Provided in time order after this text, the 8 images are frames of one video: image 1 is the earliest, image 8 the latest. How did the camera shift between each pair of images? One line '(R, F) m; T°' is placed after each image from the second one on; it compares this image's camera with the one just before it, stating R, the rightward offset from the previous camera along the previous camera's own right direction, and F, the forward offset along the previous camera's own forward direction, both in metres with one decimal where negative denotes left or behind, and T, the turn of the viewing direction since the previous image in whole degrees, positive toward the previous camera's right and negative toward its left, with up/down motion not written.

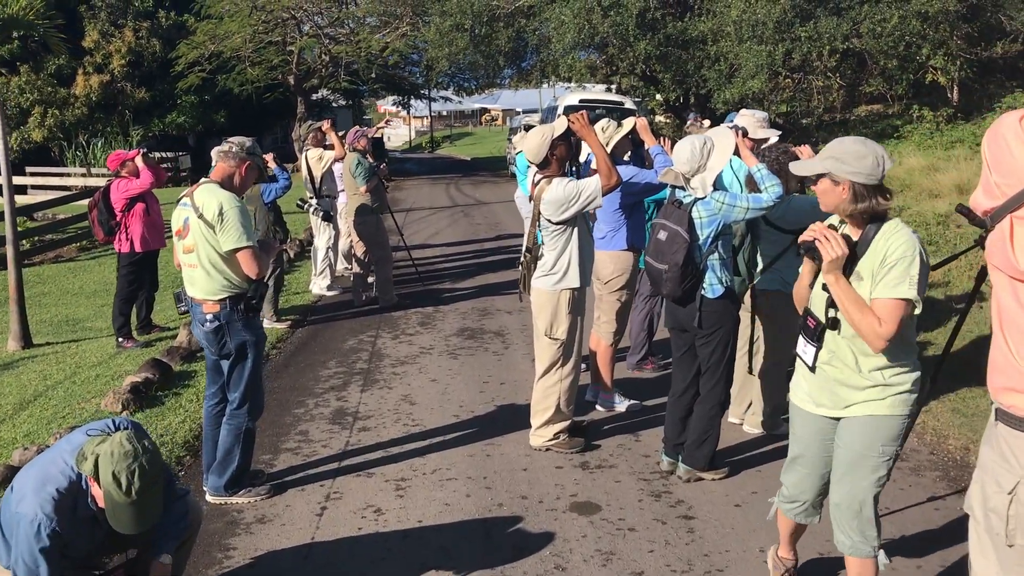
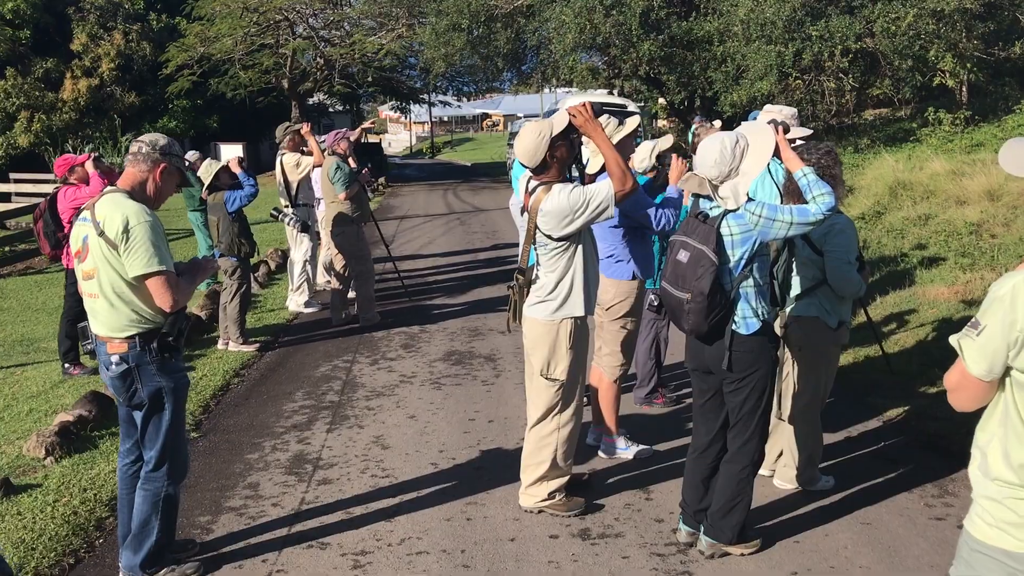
(+0.1, +0.9) m; 0°
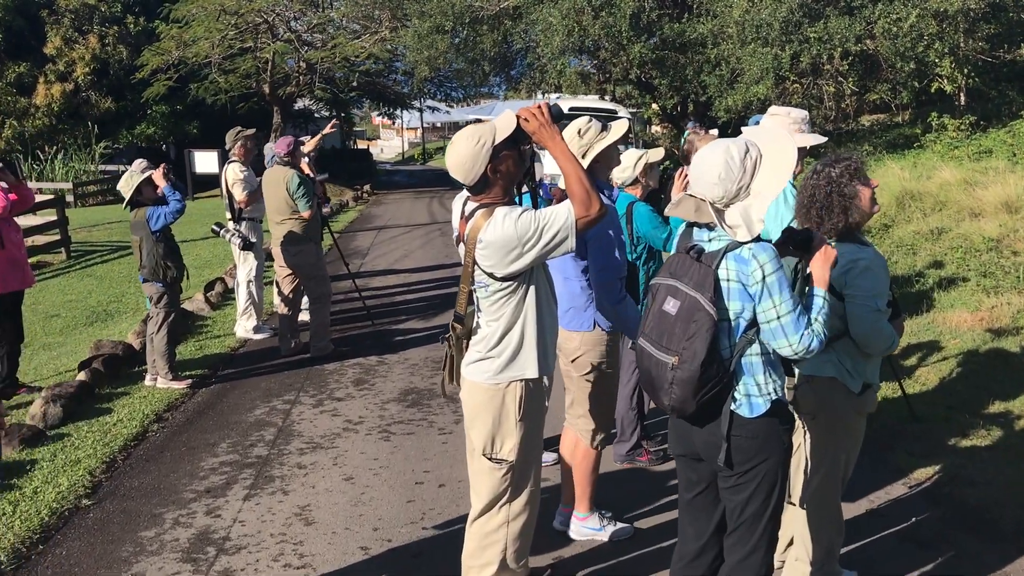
(+0.2, +0.9) m; 0°
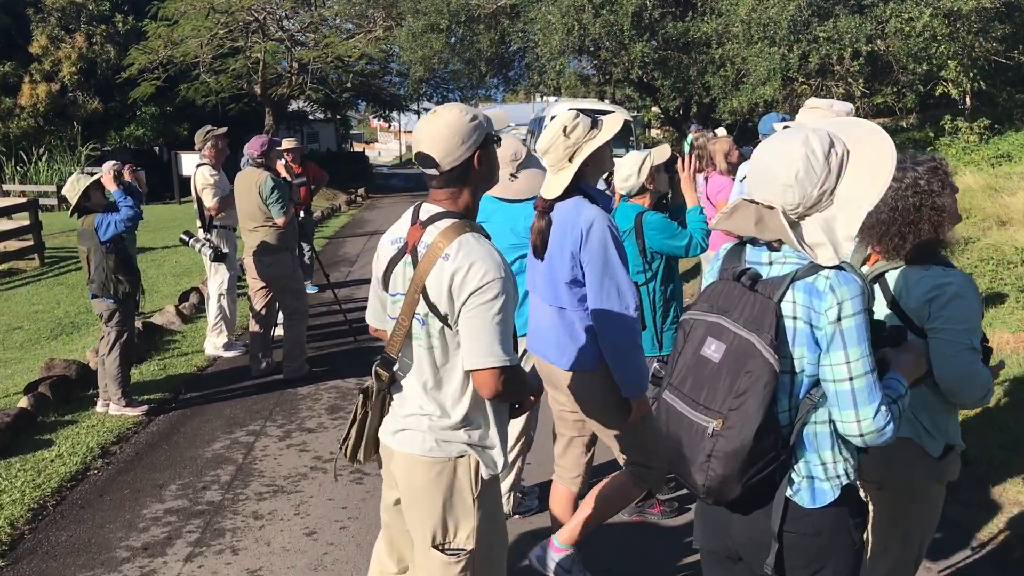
(0.0, +0.7) m; 0°
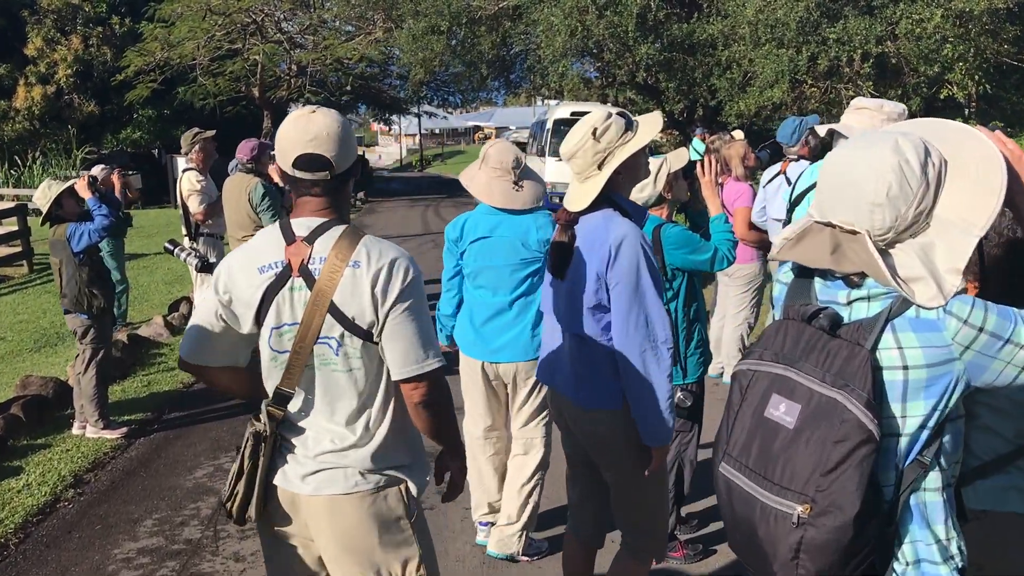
(0.0, +0.4) m; 0°
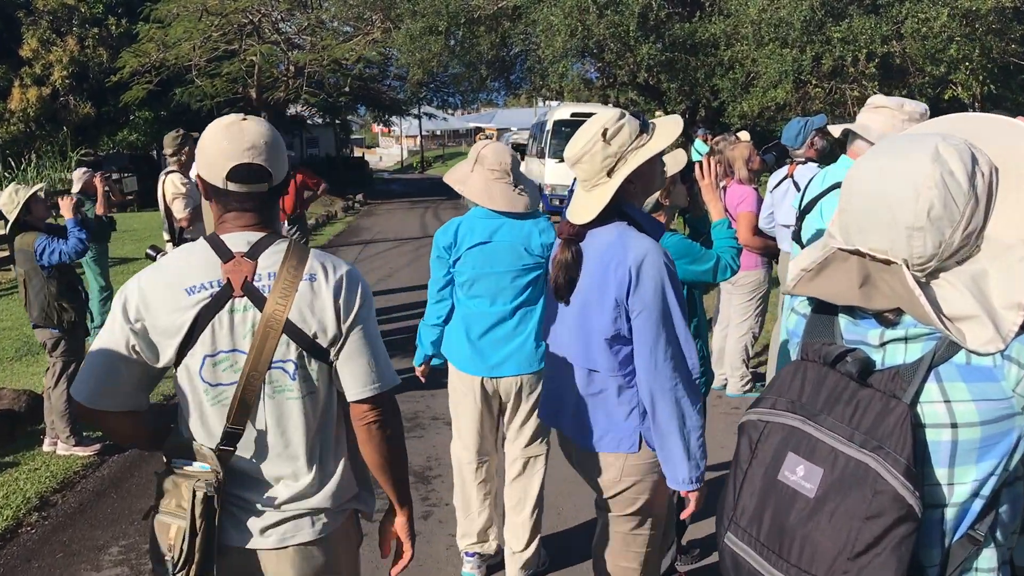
(+0.1, +0.3) m; 0°
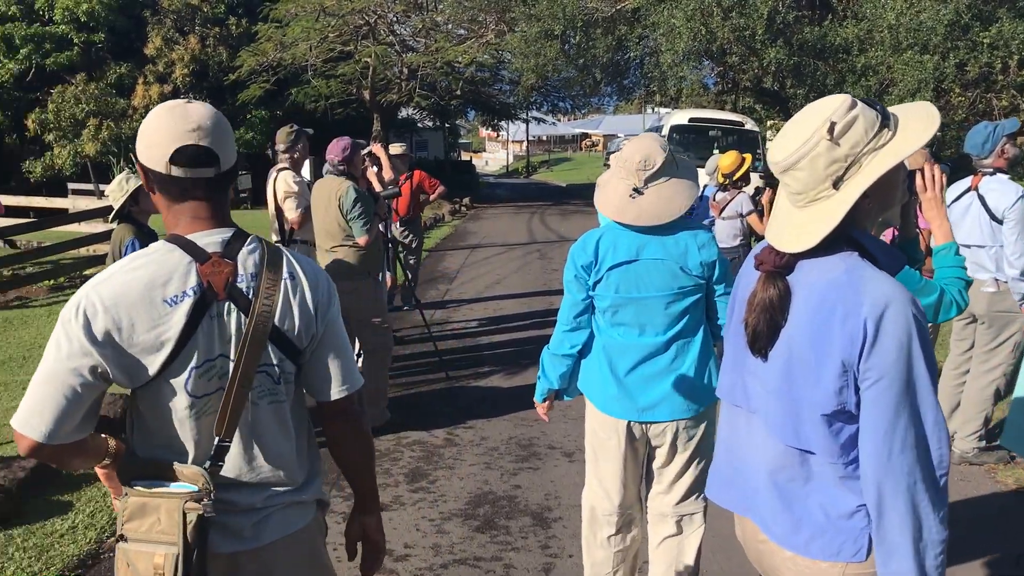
(-0.2, +0.6) m; -6°
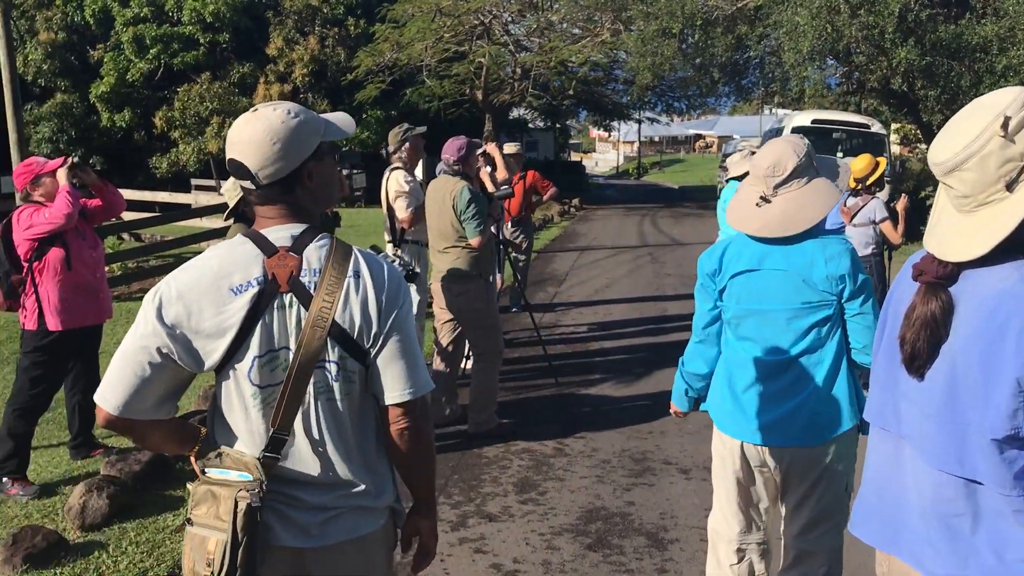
(-0.1, +0.2) m; -6°
